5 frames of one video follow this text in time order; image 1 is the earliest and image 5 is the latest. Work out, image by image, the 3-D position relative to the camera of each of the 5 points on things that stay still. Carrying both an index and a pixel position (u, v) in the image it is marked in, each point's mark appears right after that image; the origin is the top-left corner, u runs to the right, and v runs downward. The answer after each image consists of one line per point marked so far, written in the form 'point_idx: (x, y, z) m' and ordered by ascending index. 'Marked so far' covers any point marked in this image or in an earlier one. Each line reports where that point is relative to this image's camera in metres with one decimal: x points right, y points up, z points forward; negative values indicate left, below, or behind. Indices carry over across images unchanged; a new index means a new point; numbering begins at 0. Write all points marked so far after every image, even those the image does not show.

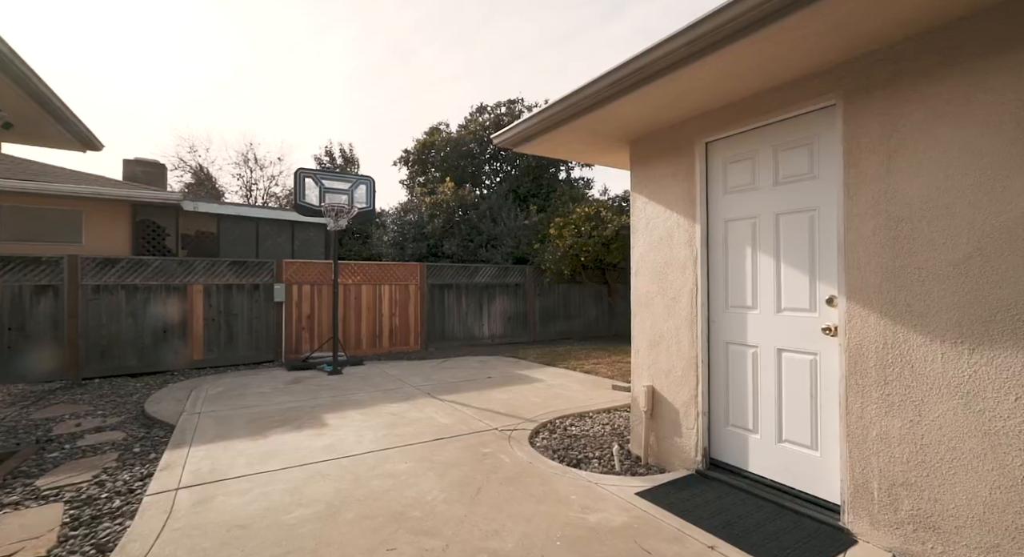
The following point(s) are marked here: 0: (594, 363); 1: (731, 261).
0: (+1.4, -1.4, +7.7) m
1: (+1.4, +0.1, +3.1) m
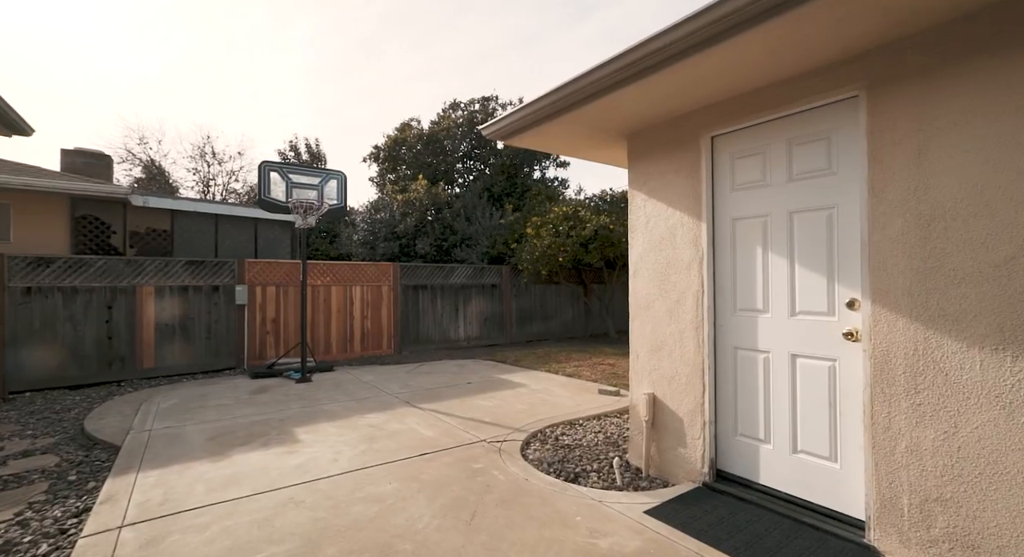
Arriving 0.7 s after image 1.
0: (+1.0, -1.4, +7.5) m
1: (+1.4, +0.1, +2.9) m
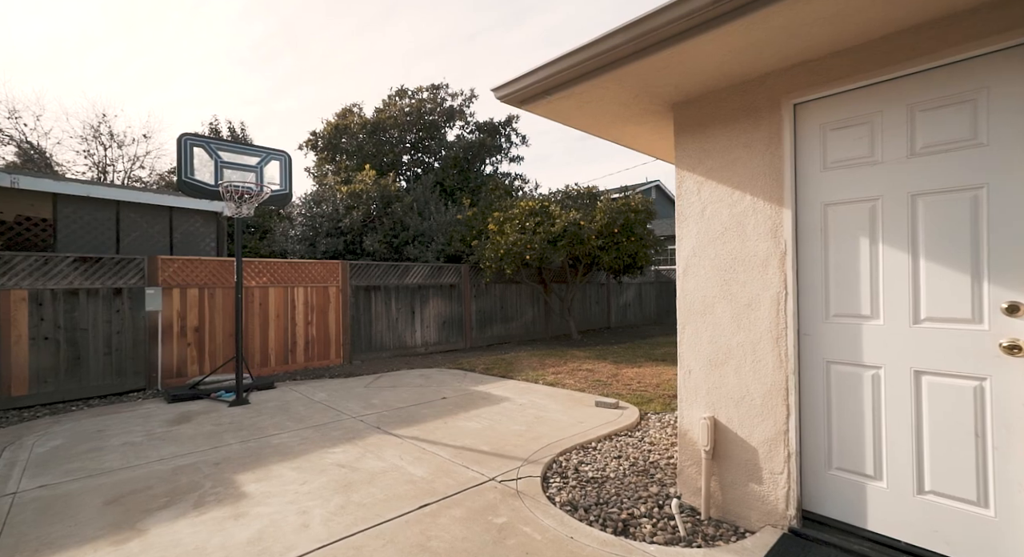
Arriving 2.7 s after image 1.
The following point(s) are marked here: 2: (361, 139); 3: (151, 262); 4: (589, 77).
0: (+0.6, -1.4, +6.9) m
1: (+1.6, +0.1, +2.4) m
2: (-4.6, +4.2, +14.3) m
3: (-4.4, +0.2, +5.7) m
4: (+0.4, +1.2, +2.7) m
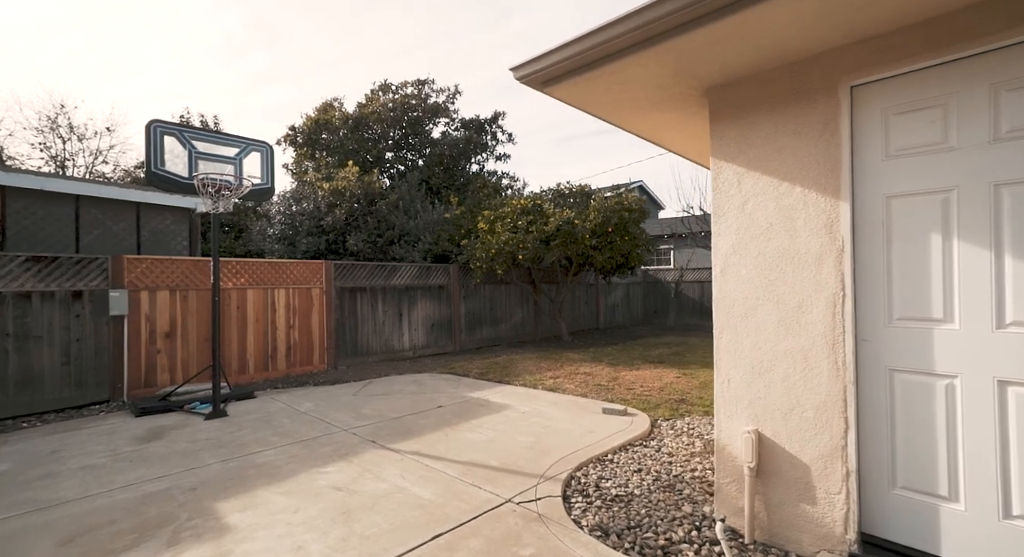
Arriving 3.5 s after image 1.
0: (+0.6, -1.4, +6.6) m
1: (+1.8, +0.1, +2.2) m
2: (-5.0, +4.2, +13.8) m
3: (-4.4, +0.2, +5.2) m
4: (+0.6, +1.2, +2.4) m
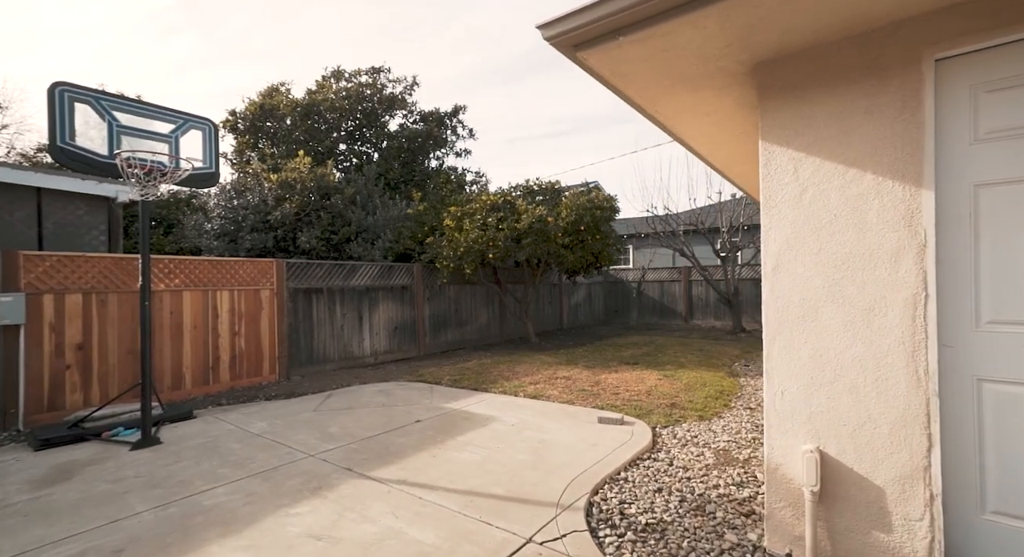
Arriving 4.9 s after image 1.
0: (+0.3, -1.4, +6.2) m
1: (+2.0, +0.1, +1.9) m
2: (-6.1, +4.2, +12.7) m
3: (-4.5, +0.2, +4.3) m
4: (+0.7, +1.2, +2.1) m
